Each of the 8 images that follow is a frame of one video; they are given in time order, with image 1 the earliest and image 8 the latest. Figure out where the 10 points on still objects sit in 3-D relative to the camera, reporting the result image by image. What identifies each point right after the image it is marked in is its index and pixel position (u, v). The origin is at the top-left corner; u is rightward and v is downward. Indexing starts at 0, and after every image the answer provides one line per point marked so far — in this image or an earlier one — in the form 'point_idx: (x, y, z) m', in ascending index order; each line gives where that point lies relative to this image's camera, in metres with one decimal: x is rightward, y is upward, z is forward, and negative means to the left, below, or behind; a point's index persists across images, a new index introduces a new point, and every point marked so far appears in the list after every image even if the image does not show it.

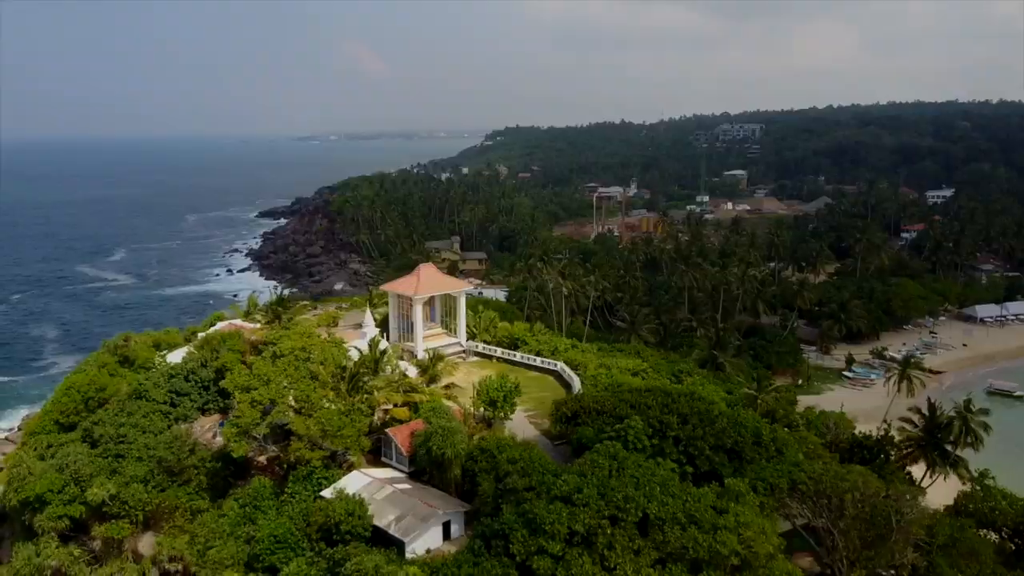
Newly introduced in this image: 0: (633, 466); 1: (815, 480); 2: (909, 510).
0: (+2.6, -3.9, +18.3) m
1: (+6.4, -4.1, +18.1) m
2: (+8.4, -4.7, +17.7) m
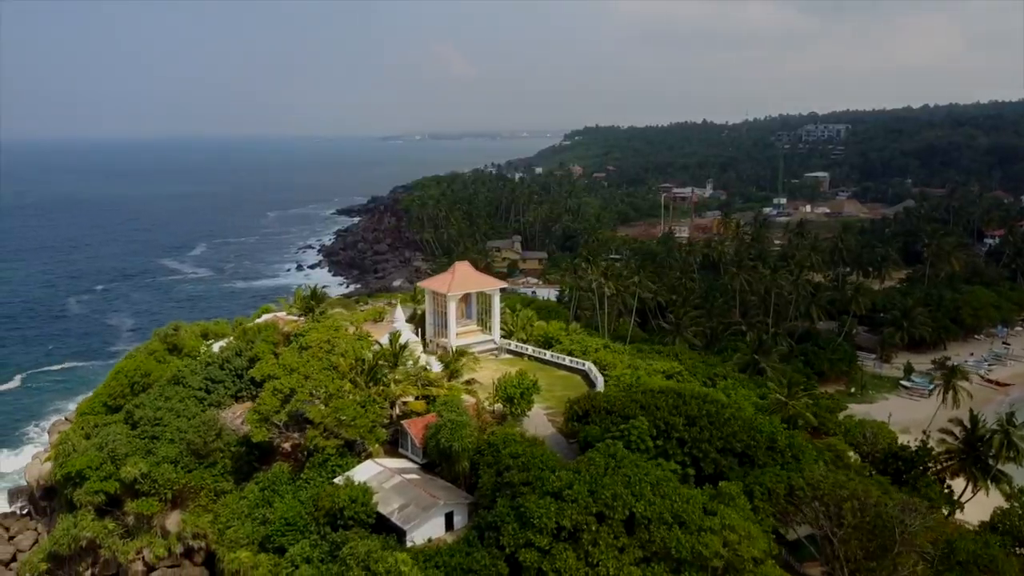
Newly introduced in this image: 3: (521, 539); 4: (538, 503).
0: (+2.6, -3.9, +18.5) m
1: (+6.3, -4.2, +17.8) m
2: (+8.2, -4.8, +17.2) m
3: (+0.2, -5.1, +16.9) m
4: (+0.5, -4.4, +17.2) m
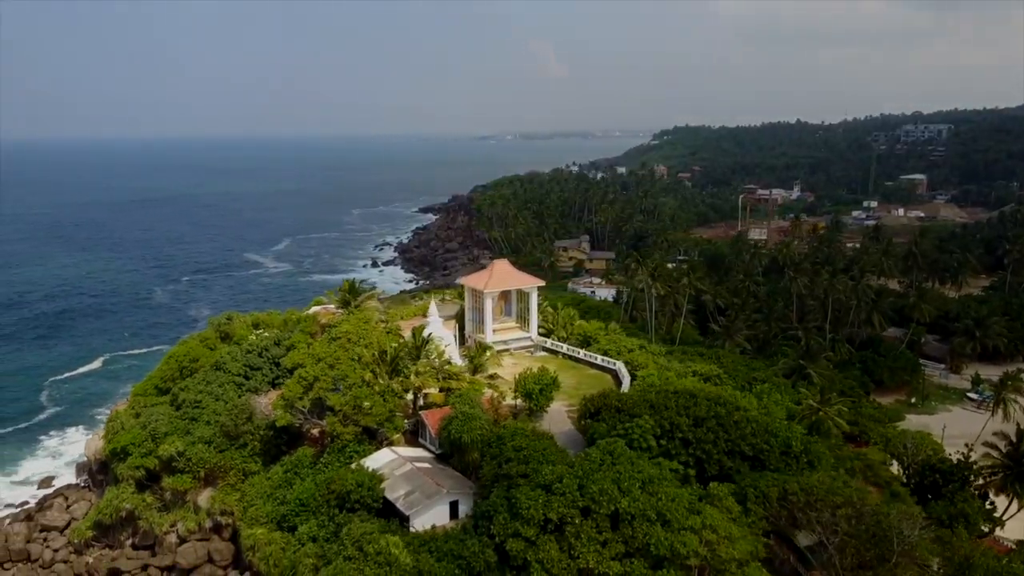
0: (+2.5, -3.9, +18.6) m
1: (+6.2, -4.3, +17.6) m
2: (+8.0, -4.9, +16.8) m
3: (-0.1, -5.0, +17.3) m
4: (+0.3, -4.4, +17.6) m
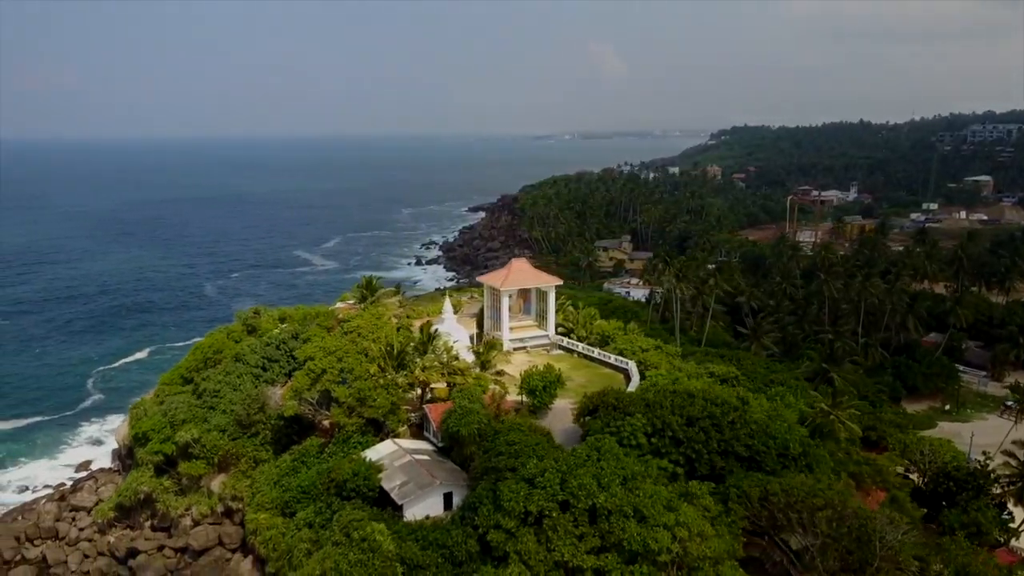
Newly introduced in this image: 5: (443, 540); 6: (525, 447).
0: (+2.2, -3.8, +18.9) m
1: (+5.8, -4.3, +17.6) m
2: (+7.5, -5.0, +16.7) m
3: (-0.4, -4.9, +17.7) m
4: (0.0, -4.3, +18.0) m
5: (-1.5, -5.5, +18.0) m
6: (+0.3, -3.8, +20.0) m
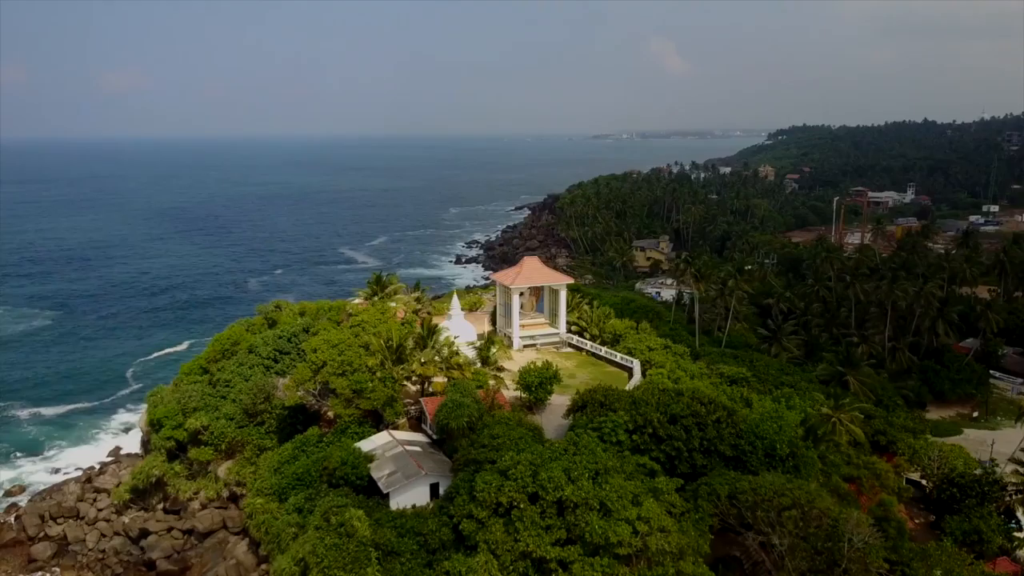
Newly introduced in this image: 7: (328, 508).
0: (+1.7, -3.8, +19.2) m
1: (+5.2, -4.3, +17.6) m
2: (+6.8, -5.0, +16.6) m
3: (-1.0, -4.8, +18.2) m
4: (-0.6, -4.2, +18.4) m
5: (-2.1, -5.4, +18.5) m
6: (-0.1, -3.7, +20.4) m
7: (-4.3, -5.1, +19.6) m
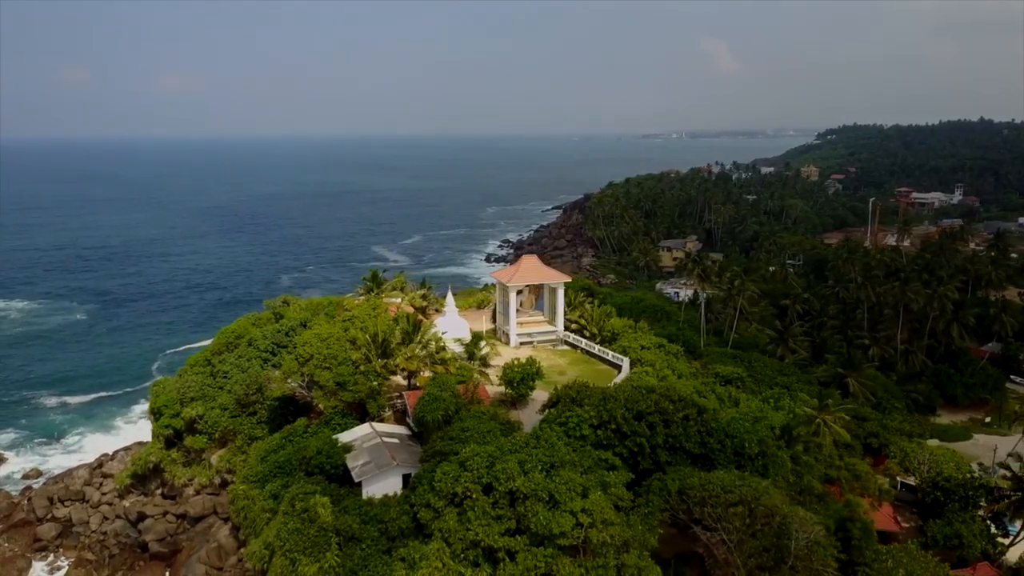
0: (+0.8, -3.7, +19.5) m
1: (+4.2, -4.3, +17.8) m
2: (+5.8, -5.0, +16.7) m
3: (-2.0, -4.8, +18.7) m
4: (-1.6, -4.1, +18.9) m
5: (-3.0, -5.3, +19.1) m
6: (-0.9, -3.6, +20.9) m
7: (-5.2, -5.0, +20.3) m
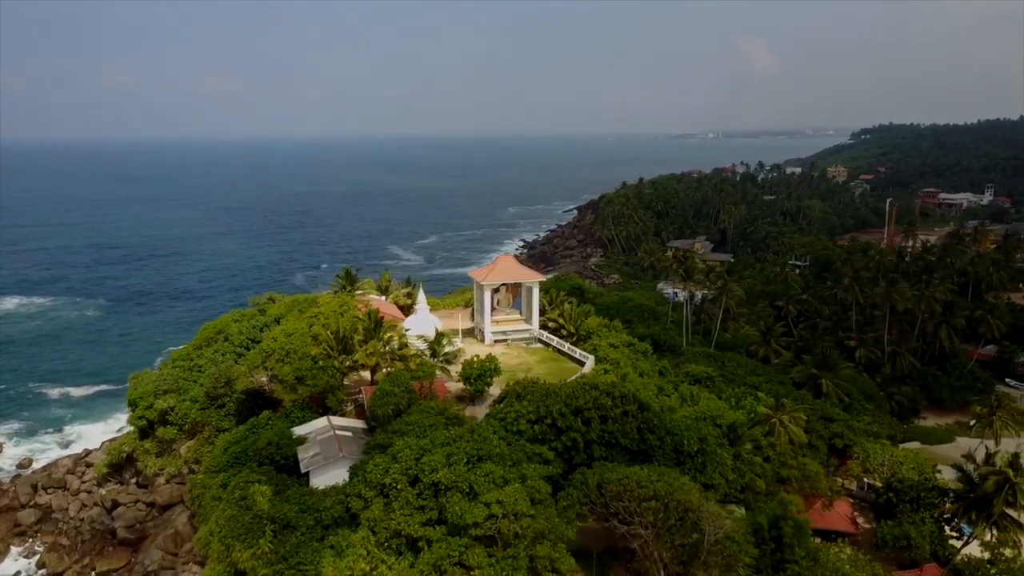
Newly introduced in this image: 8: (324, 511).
0: (-0.8, -3.6, +20.0) m
1: (+2.5, -4.2, +18.2) m
2: (+4.0, -4.9, +17.0) m
3: (-3.7, -4.7, +19.3) m
4: (-3.2, -4.0, +19.5) m
5: (-4.7, -5.2, +19.8) m
6: (-2.5, -3.6, +21.4) m
7: (-6.8, -4.9, +21.1) m
8: (-4.4, -5.2, +19.6) m
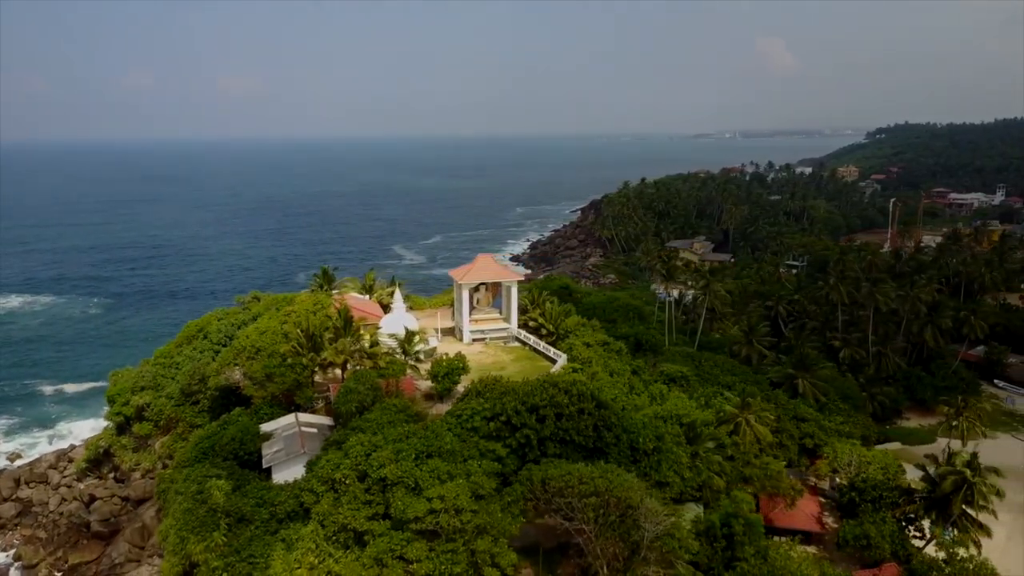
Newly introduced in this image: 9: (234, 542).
0: (-1.9, -3.6, +20.3) m
1: (+1.3, -4.2, +18.4) m
2: (+2.8, -4.9, +17.1) m
3: (-4.8, -4.6, +19.7) m
4: (-4.4, -4.0, +19.8) m
5: (-5.8, -5.1, +20.1) m
6: (-3.6, -3.5, +21.7) m
7: (-7.9, -4.9, +21.5) m
8: (-5.6, -5.2, +19.9) m
9: (-6.4, -5.9, +19.3) m
